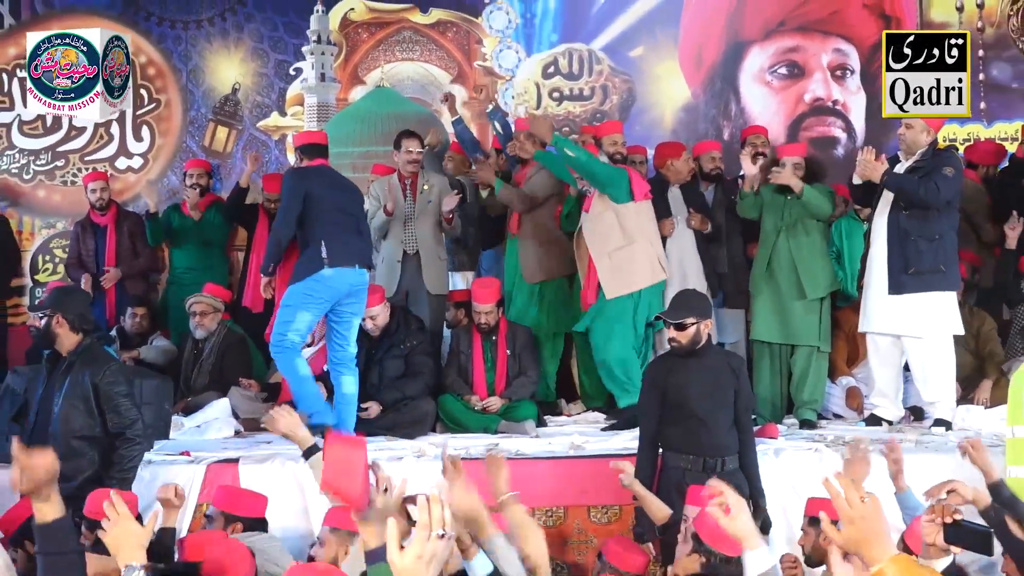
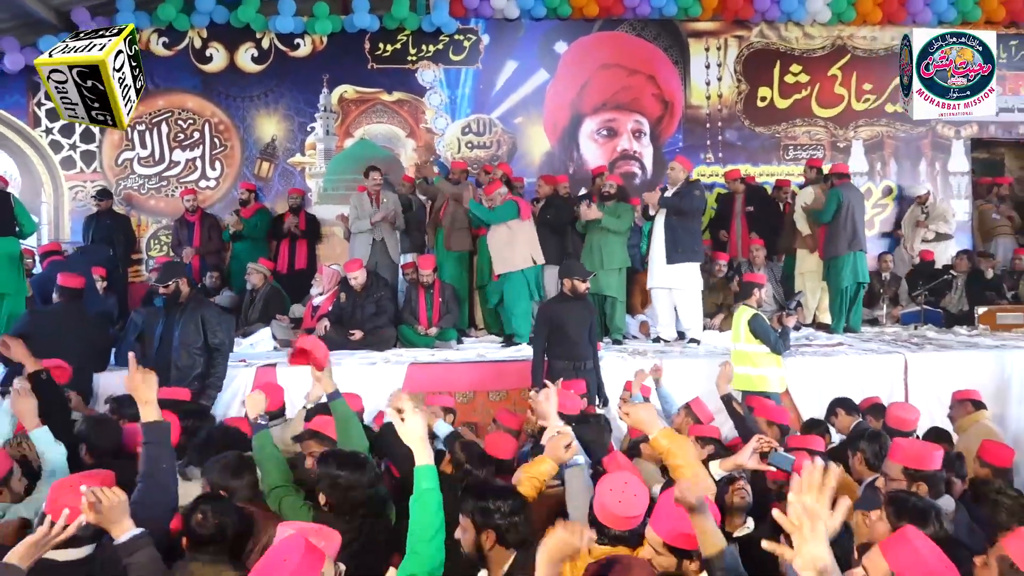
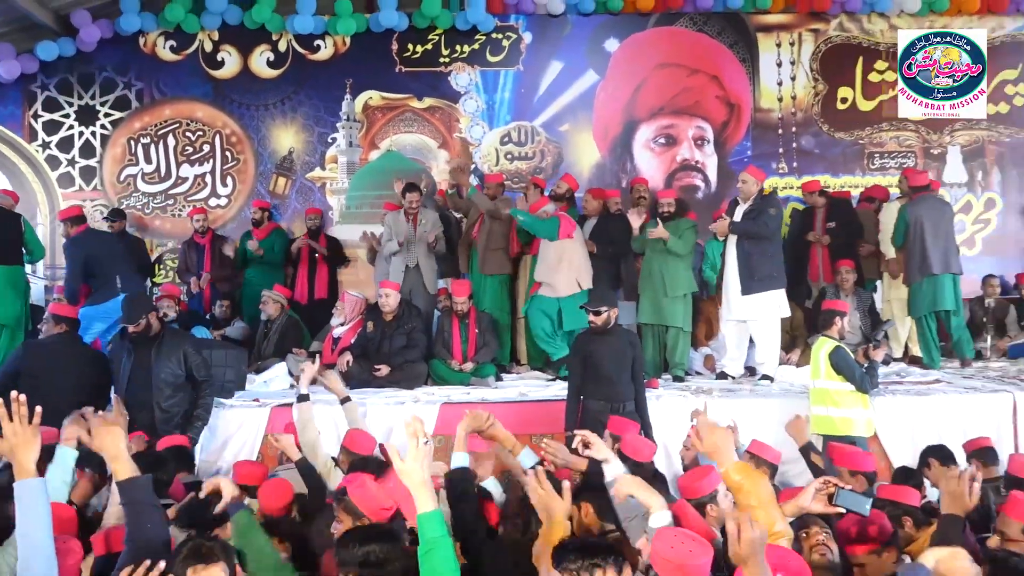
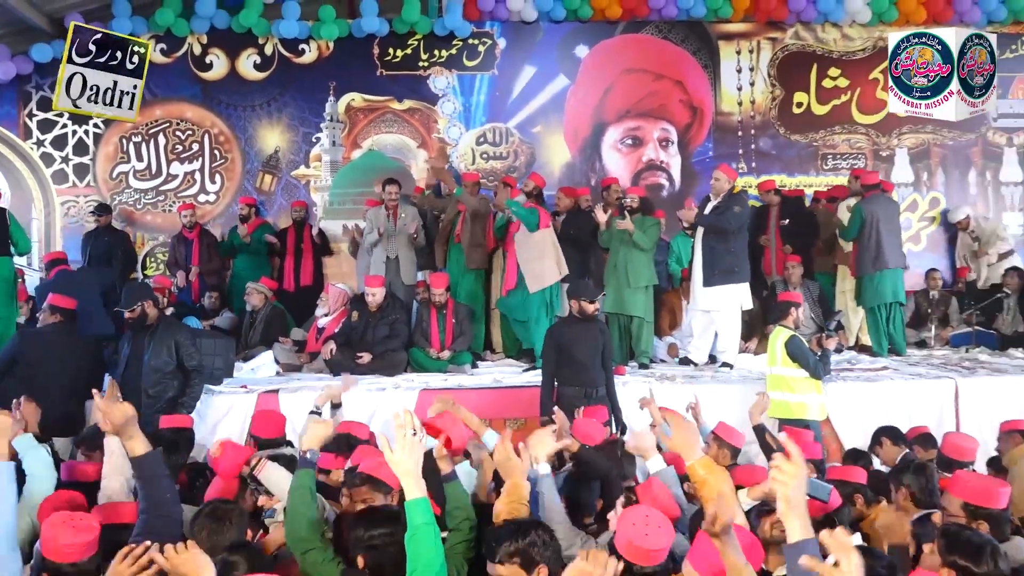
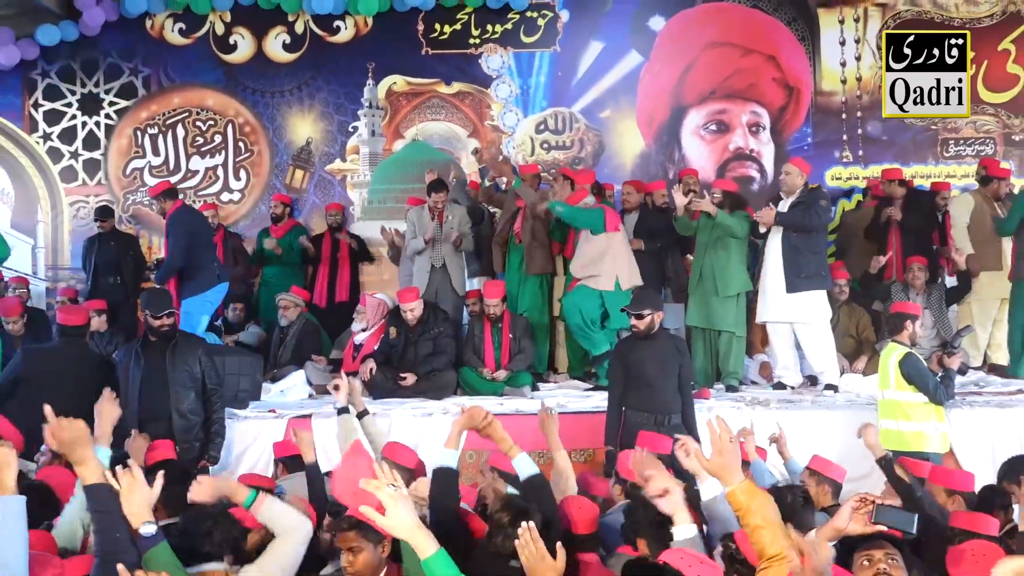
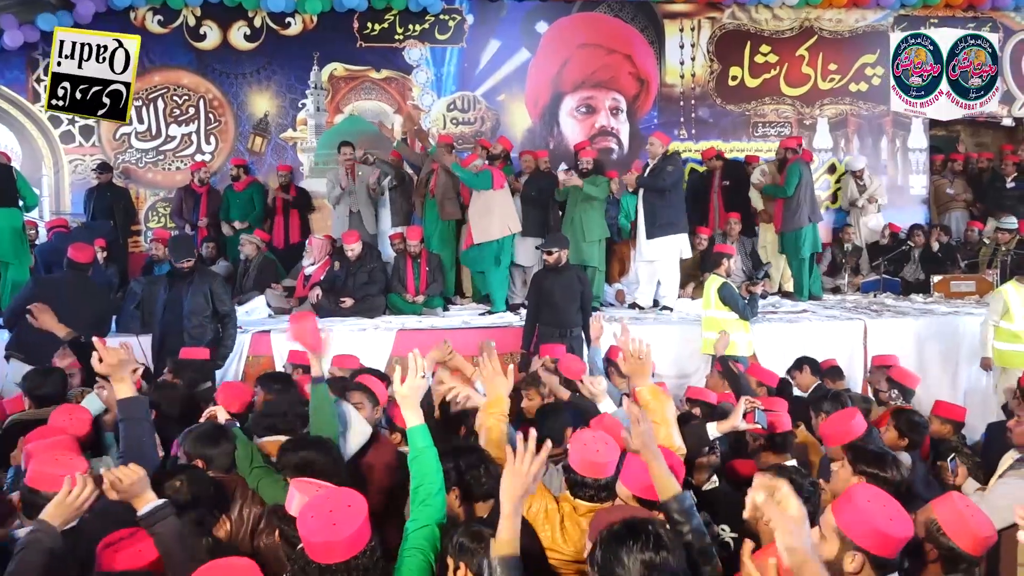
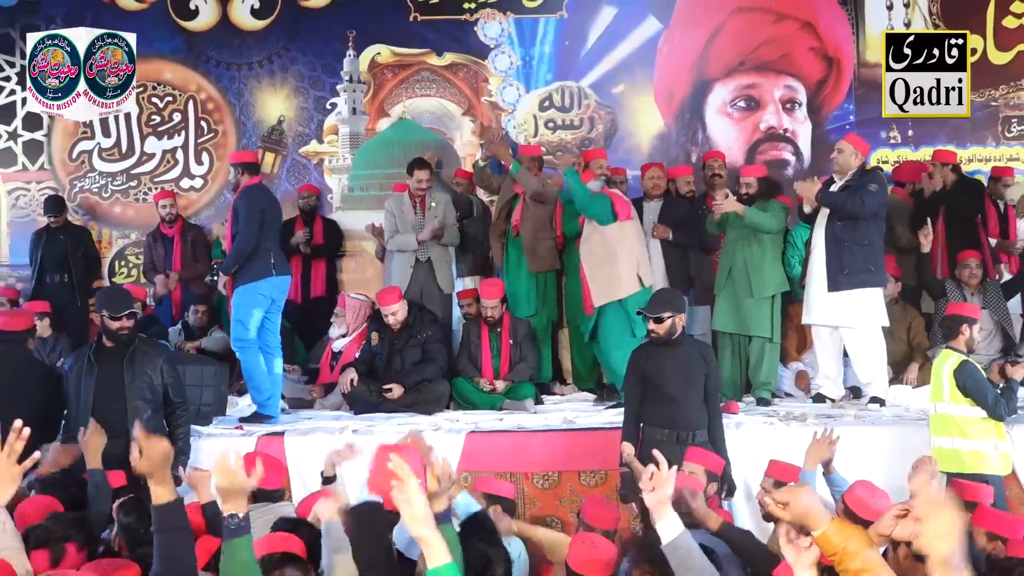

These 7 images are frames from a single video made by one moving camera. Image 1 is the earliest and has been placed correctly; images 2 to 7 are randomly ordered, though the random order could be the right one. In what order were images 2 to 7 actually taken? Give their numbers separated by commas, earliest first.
7, 5, 3, 4, 2, 6
